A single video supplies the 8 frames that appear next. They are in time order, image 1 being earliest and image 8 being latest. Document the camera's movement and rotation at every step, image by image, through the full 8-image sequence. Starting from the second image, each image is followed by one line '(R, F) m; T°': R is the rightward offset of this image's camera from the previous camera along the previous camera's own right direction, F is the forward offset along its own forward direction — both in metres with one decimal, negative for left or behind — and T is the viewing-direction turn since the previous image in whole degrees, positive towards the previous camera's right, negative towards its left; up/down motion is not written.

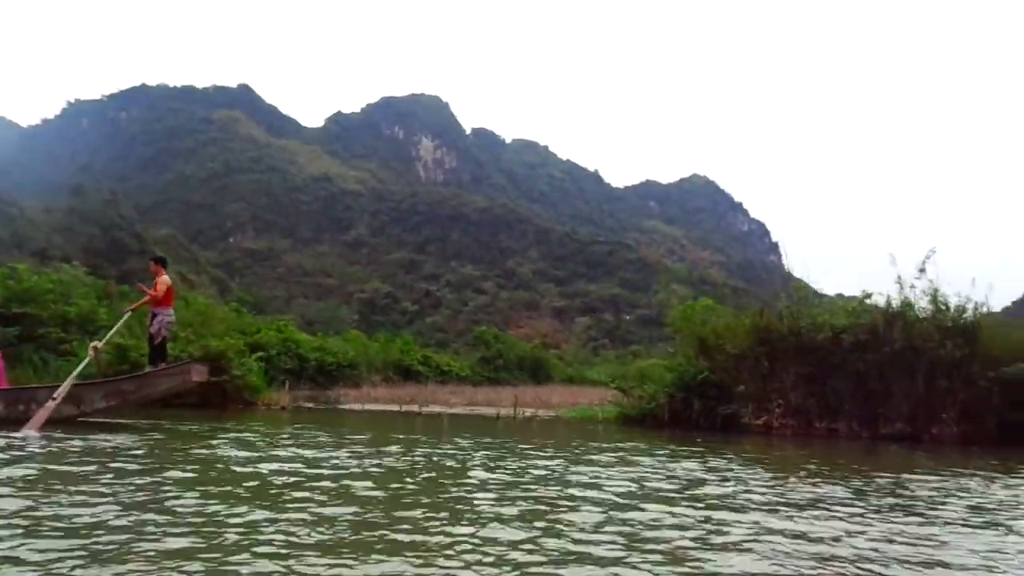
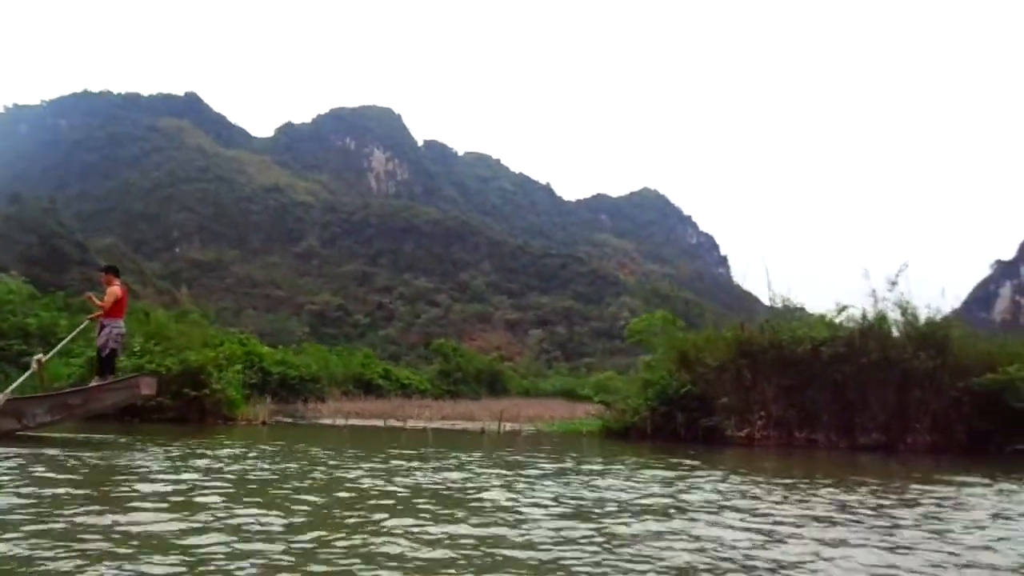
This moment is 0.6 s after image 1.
(-0.7, 0.0) m; +3°
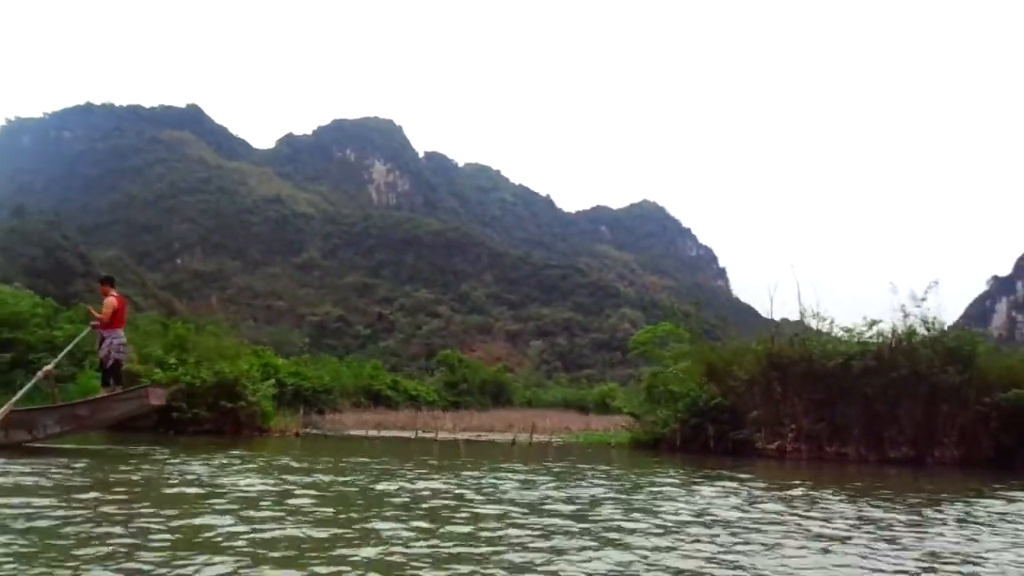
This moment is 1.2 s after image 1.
(-0.7, -0.2) m; 0°
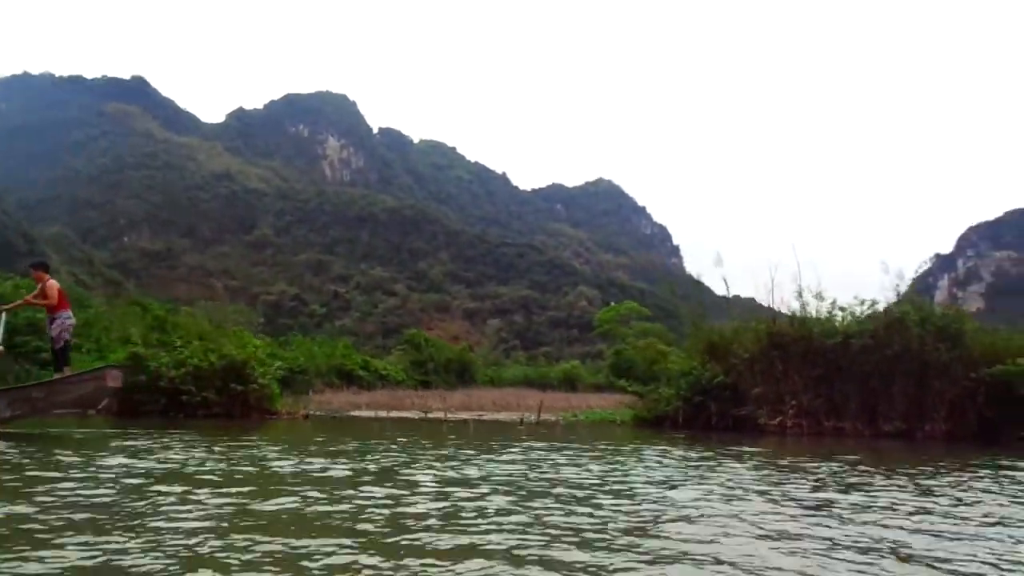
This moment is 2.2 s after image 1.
(-1.2, -0.1) m; +3°
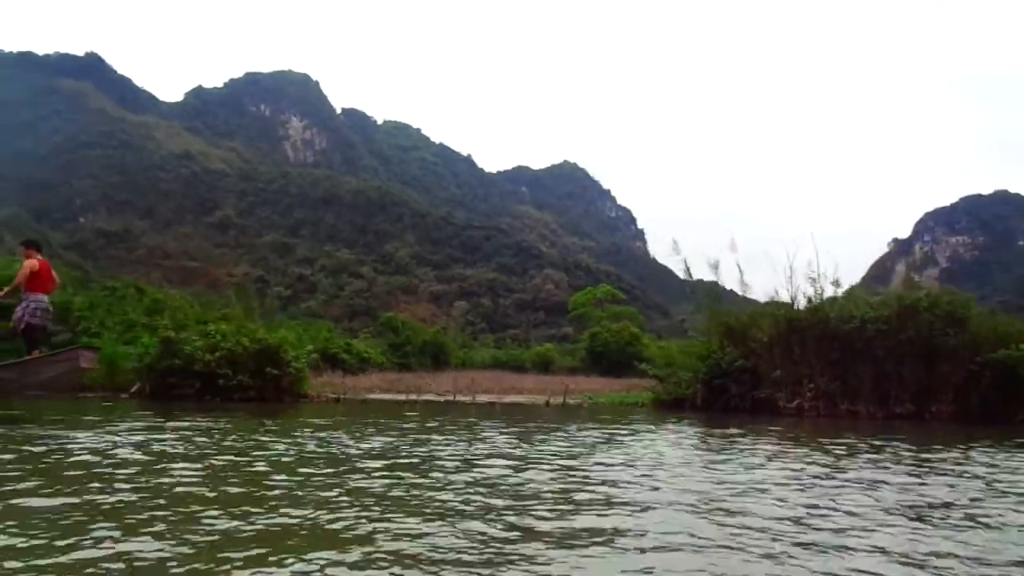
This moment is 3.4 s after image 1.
(-1.5, -0.2) m; +3°
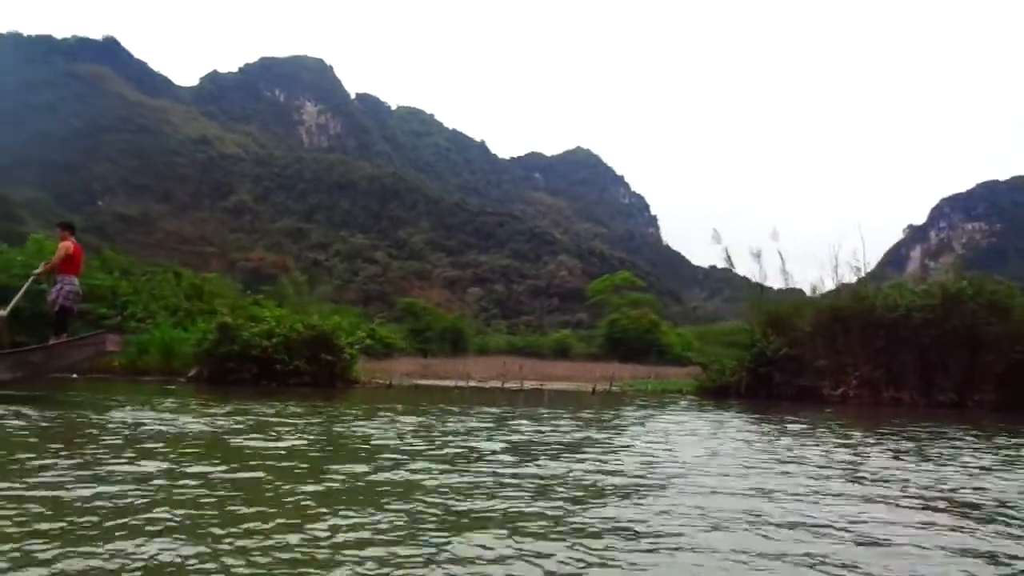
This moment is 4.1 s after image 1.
(-0.8, -0.2) m; -1°
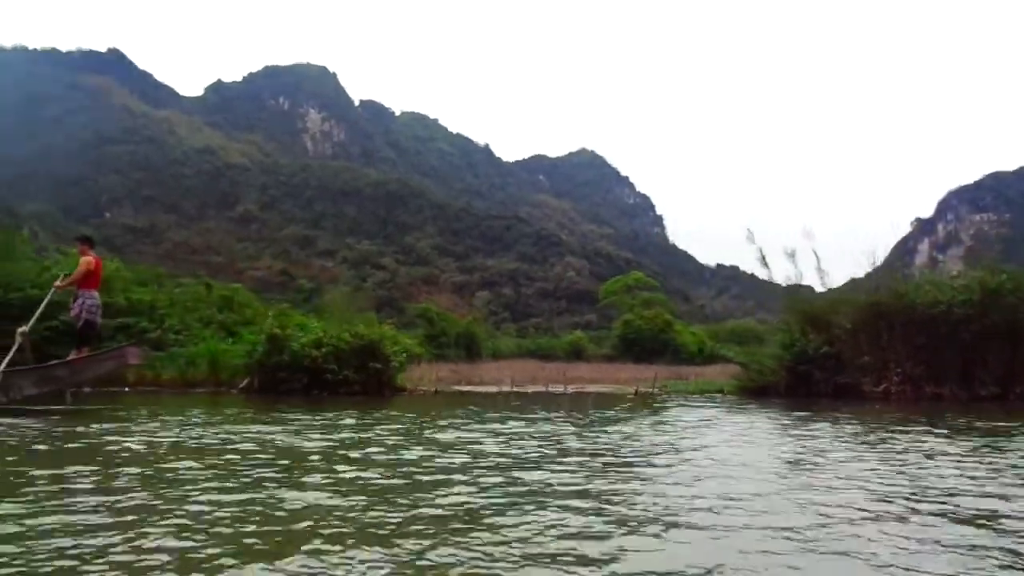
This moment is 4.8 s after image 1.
(-0.8, -0.2) m; 0°
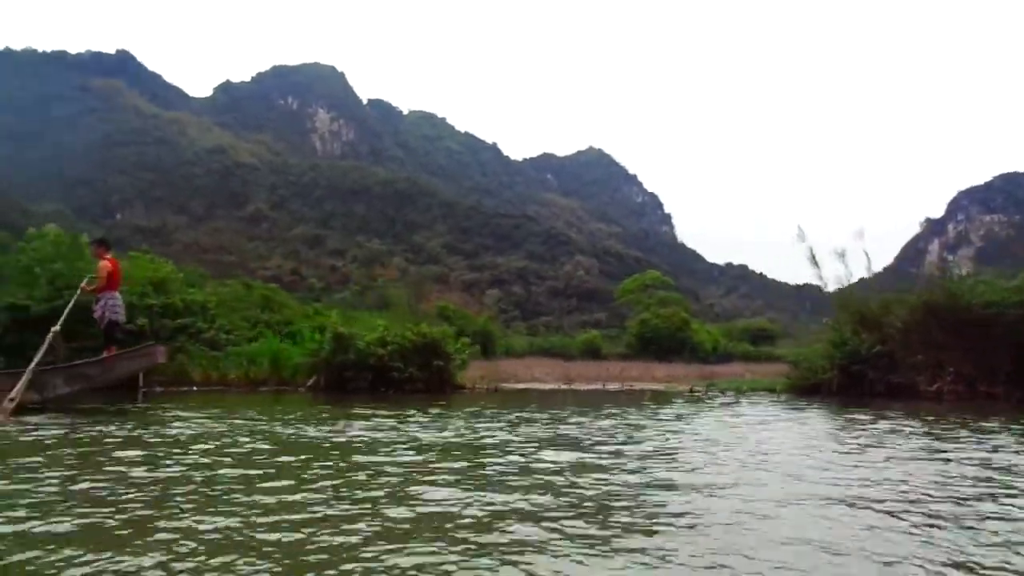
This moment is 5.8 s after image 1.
(-1.2, -0.3) m; 0°
